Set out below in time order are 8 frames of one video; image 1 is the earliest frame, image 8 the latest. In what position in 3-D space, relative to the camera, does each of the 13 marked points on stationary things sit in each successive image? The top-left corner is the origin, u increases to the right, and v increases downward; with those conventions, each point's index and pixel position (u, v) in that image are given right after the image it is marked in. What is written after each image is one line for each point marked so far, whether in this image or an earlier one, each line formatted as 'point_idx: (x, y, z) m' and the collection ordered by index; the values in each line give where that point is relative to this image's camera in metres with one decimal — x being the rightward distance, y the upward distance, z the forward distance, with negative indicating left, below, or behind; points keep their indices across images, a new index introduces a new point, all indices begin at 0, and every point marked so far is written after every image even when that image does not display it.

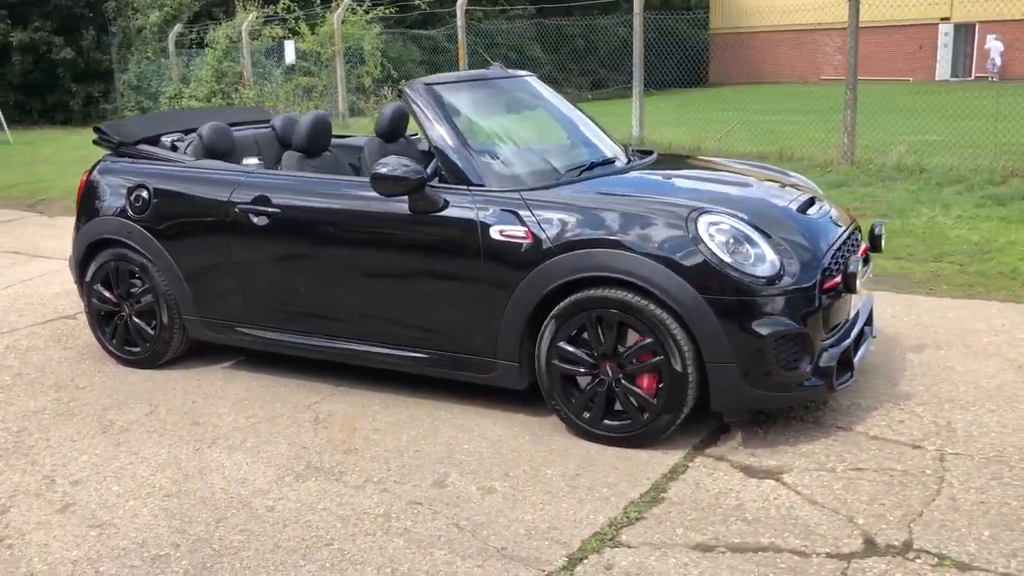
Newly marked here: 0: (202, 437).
0: (-1.3, -0.6, +4.0) m
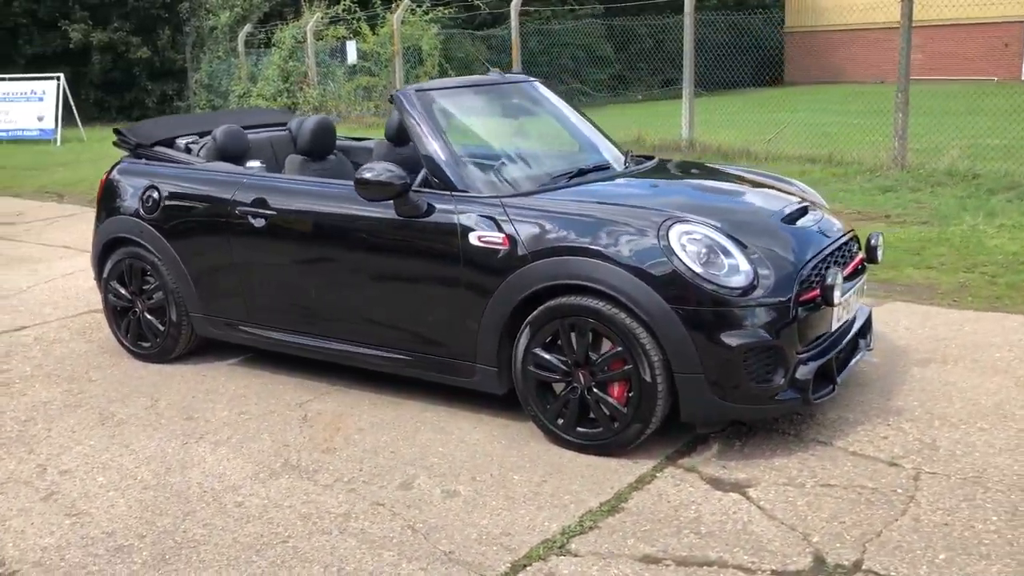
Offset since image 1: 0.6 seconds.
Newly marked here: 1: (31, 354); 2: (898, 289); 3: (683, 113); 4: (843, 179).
0: (-1.4, -0.6, +4.2) m
1: (-2.7, -0.4, +5.4) m
2: (+2.5, 0.0, +6.2) m
3: (+2.3, +2.3, +12.8) m
4: (+3.5, +1.2, +10.3) m
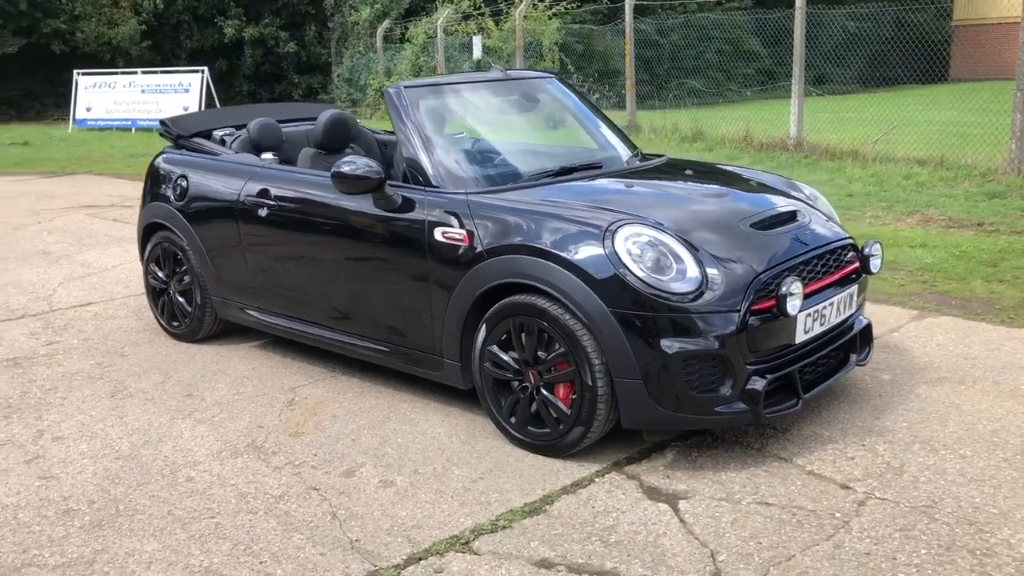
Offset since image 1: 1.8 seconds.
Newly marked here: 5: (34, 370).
0: (-1.5, -0.6, +4.4) m
1: (-2.6, -0.2, +5.8) m
2: (+2.7, -0.1, +5.8) m
3: (+3.6, +2.3, +12.4) m
4: (+4.4, +1.0, +9.6) m
5: (-2.5, -0.4, +5.0) m
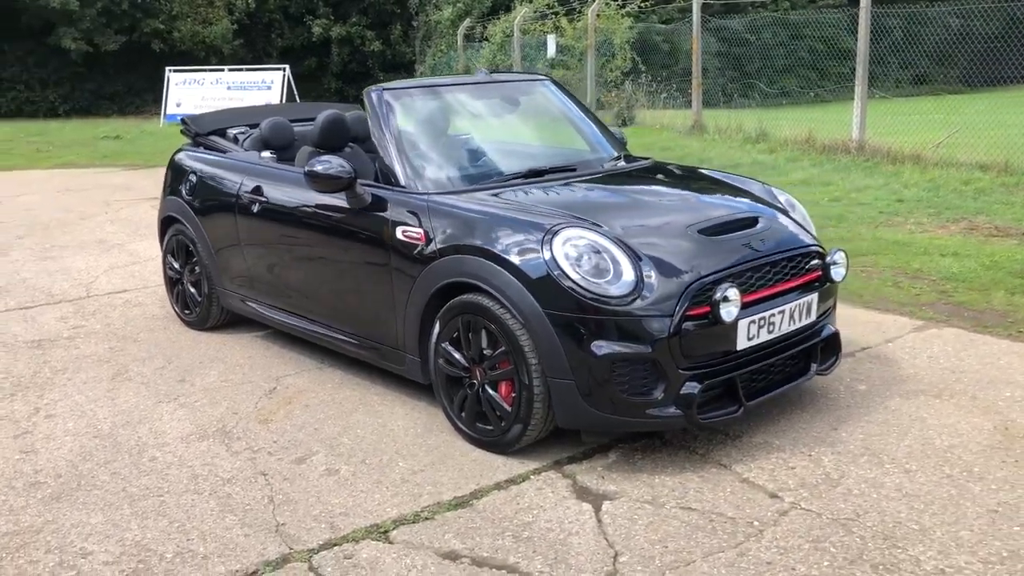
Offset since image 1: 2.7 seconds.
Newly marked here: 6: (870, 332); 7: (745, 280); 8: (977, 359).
0: (-1.6, -0.5, +4.6) m
1: (-2.6, -0.2, +6.2) m
2: (+2.6, -0.1, +5.6) m
3: (+4.3, +2.2, +12.0) m
4: (+4.8, +0.9, +9.2) m
5: (-2.6, -0.4, +5.4) m
6: (+2.0, -0.2, +5.3) m
7: (+0.9, 0.0, +3.7) m
8: (+2.3, -0.4, +4.7) m
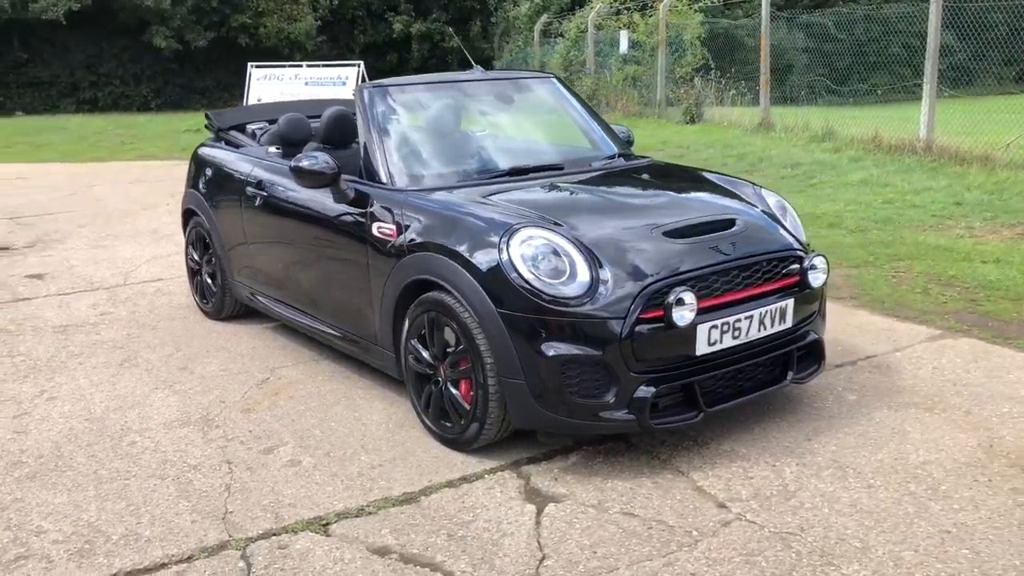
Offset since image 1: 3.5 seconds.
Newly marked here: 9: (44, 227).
0: (-1.7, -0.5, +4.8) m
1: (-2.5, -0.1, +6.4) m
2: (+2.7, -0.2, +5.3) m
3: (+5.0, +2.1, +11.6) m
4: (+5.2, +0.8, +8.8) m
5: (-2.6, -0.3, +5.6) m
6: (+1.9, -0.3, +5.1) m
7: (+0.7, 0.0, +3.6) m
8: (+2.2, -0.4, +4.5) m
9: (-4.6, +0.6, +9.5) m
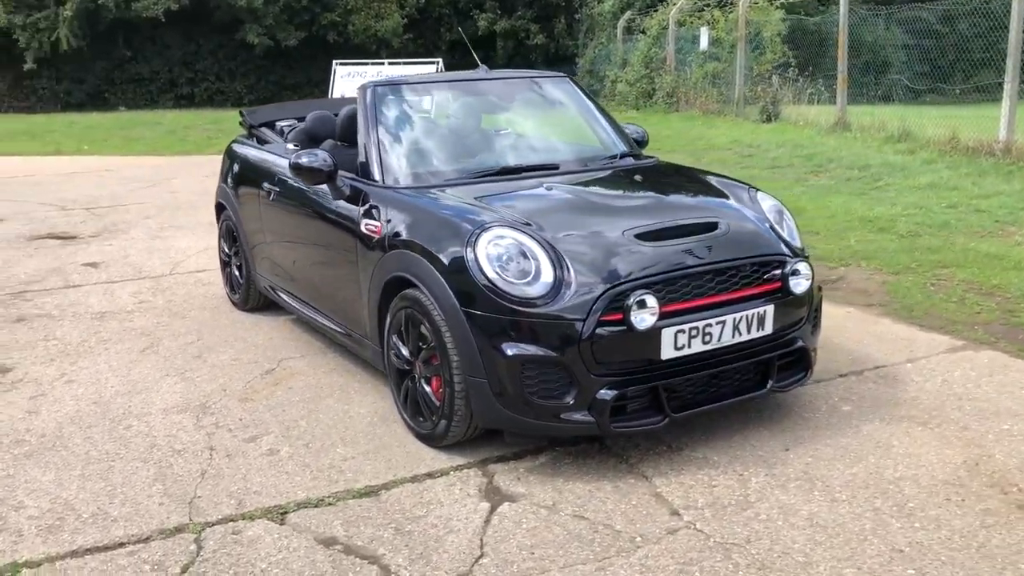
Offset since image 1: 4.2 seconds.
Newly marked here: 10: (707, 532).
0: (-1.7, -0.4, +5.0) m
1: (-2.3, 0.0, +6.6) m
2: (+2.7, -0.2, +5.1) m
3: (+5.7, +2.0, +11.1) m
4: (+5.5, +0.7, +8.2) m
5: (-2.5, -0.2, +5.9) m
6: (+2.0, -0.3, +4.9) m
7: (+0.6, 0.0, +3.5) m
8: (+2.2, -0.4, +4.3) m
9: (-4.1, +0.7, +10.0) m
10: (+0.6, -0.8, +3.1) m
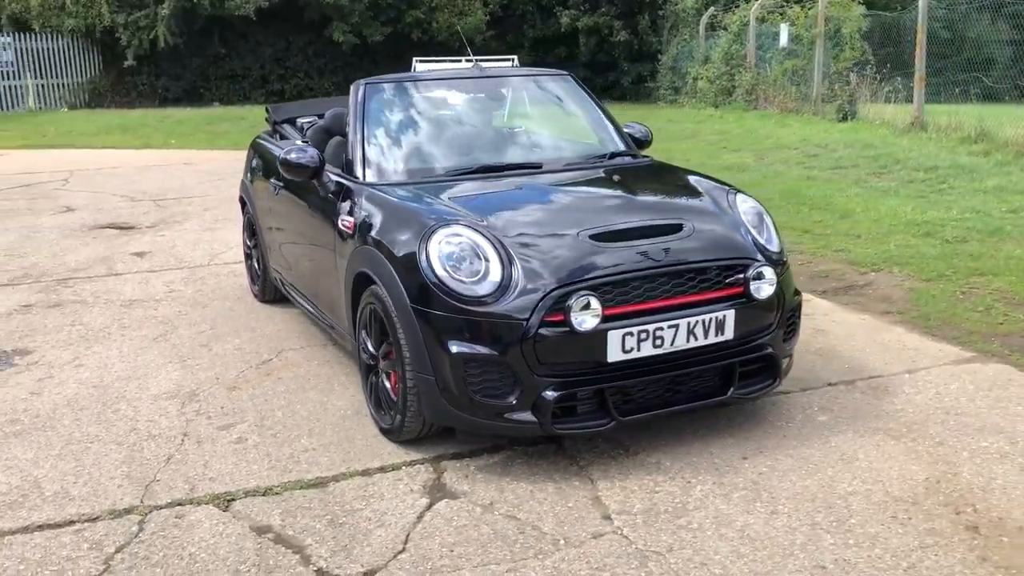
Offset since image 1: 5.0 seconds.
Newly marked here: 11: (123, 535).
0: (-1.7, -0.4, +5.1) m
1: (-2.2, 0.0, +6.9) m
2: (+2.7, -0.3, +4.8) m
3: (+6.3, +1.9, +10.5) m
4: (+5.8, +0.6, +7.7) m
5: (-2.4, -0.1, +6.1) m
6: (+1.9, -0.3, +4.7) m
7: (+0.4, 0.0, +3.5) m
8: (+2.0, -0.5, +4.1) m
9: (-3.6, +0.8, +10.4) m
10: (+0.4, -0.8, +3.1) m
11: (-1.3, -0.8, +3.2) m
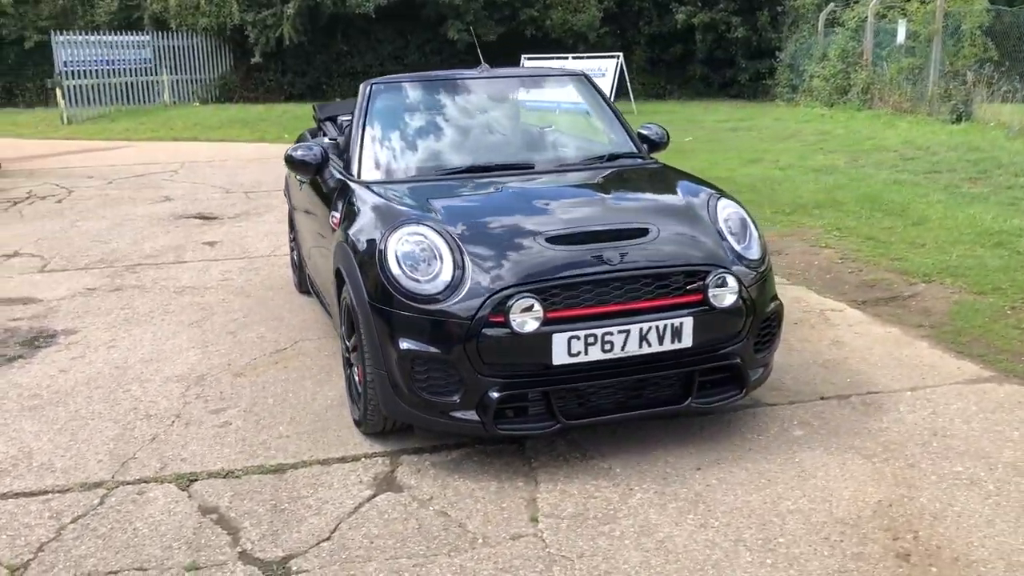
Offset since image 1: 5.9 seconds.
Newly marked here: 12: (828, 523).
0: (-1.7, -0.3, +5.4) m
1: (-1.9, +0.1, +7.2) m
2: (+2.6, -0.4, +4.5) m
3: (+7.0, +1.7, +9.6) m
4: (+6.2, +0.4, +6.9) m
5: (-2.2, -0.1, +6.5) m
6: (+1.8, -0.4, +4.5) m
7: (+0.2, 0.0, +3.4) m
8: (+1.9, -0.6, +3.9) m
9: (-2.8, +1.0, +10.8) m
10: (+0.1, -0.8, +3.1) m
11: (-1.5, -0.8, +3.4) m
12: (+1.0, -0.8, +3.1) m
